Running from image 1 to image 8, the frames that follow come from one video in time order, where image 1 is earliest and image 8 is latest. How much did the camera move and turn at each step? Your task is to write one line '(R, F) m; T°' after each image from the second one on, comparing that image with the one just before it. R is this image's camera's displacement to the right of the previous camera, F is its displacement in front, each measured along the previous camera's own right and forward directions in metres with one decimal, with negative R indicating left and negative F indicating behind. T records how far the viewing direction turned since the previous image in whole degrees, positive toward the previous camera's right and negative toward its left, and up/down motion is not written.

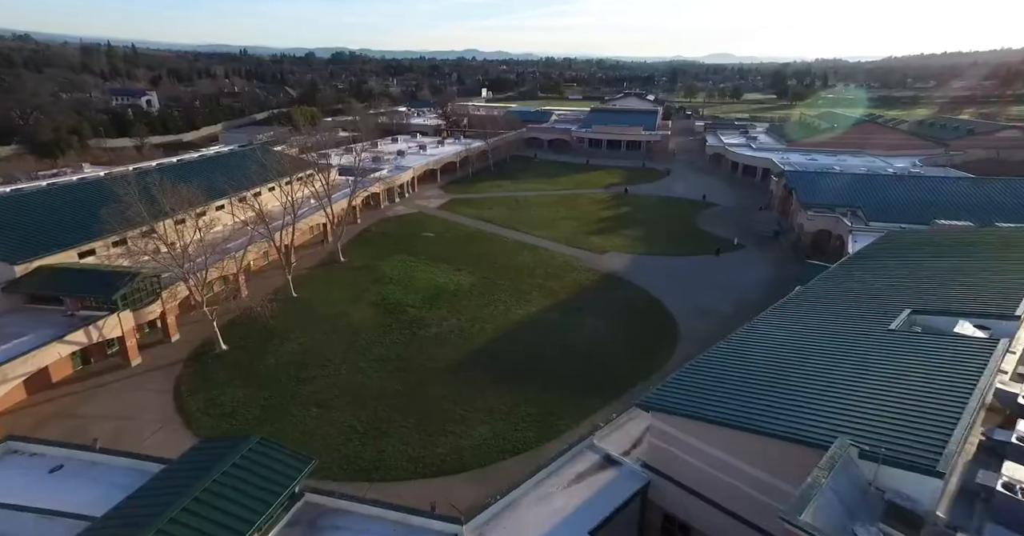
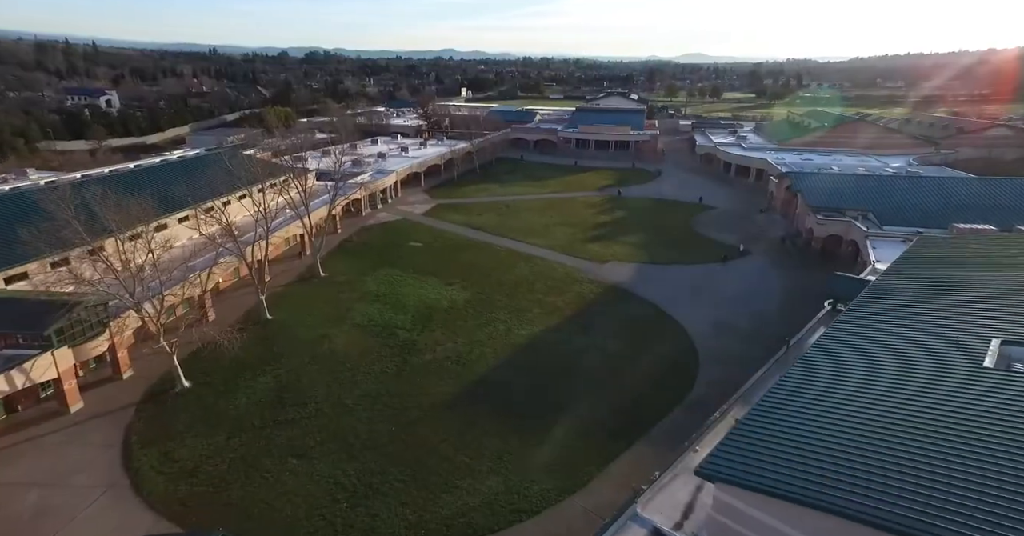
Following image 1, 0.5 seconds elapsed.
(-1.1, +3.0) m; +2°
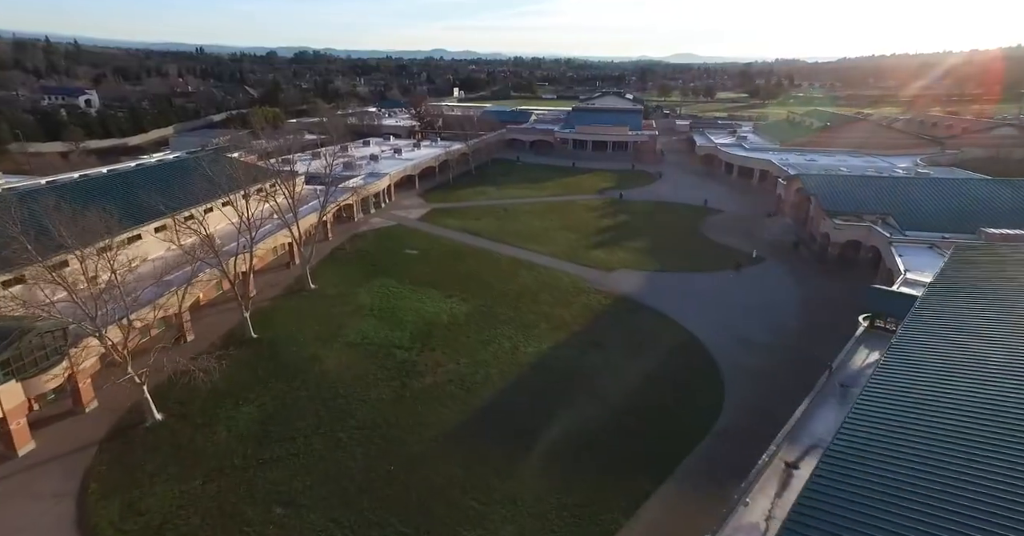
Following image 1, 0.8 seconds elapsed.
(-0.7, +2.2) m; +1°
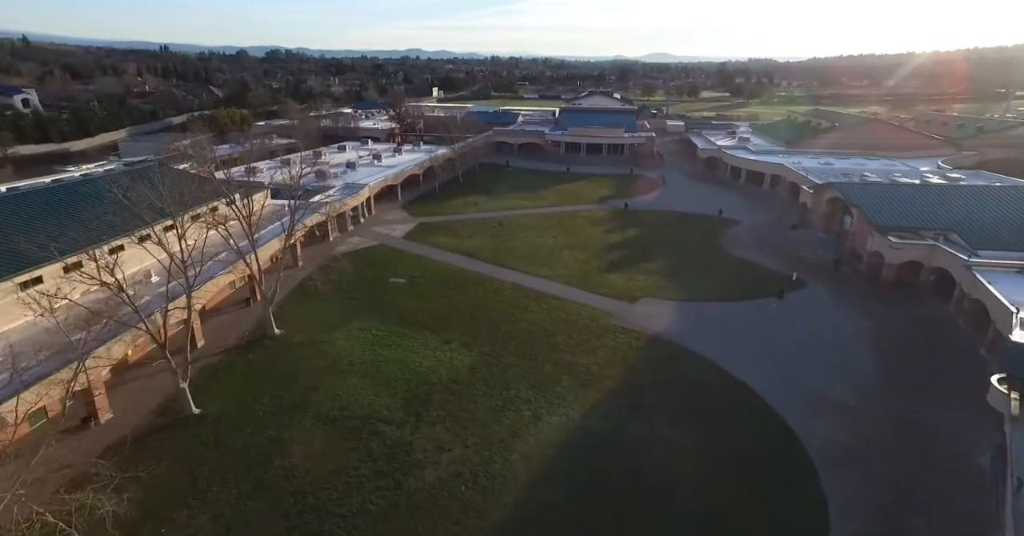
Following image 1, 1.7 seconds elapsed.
(-1.6, +5.9) m; +2°
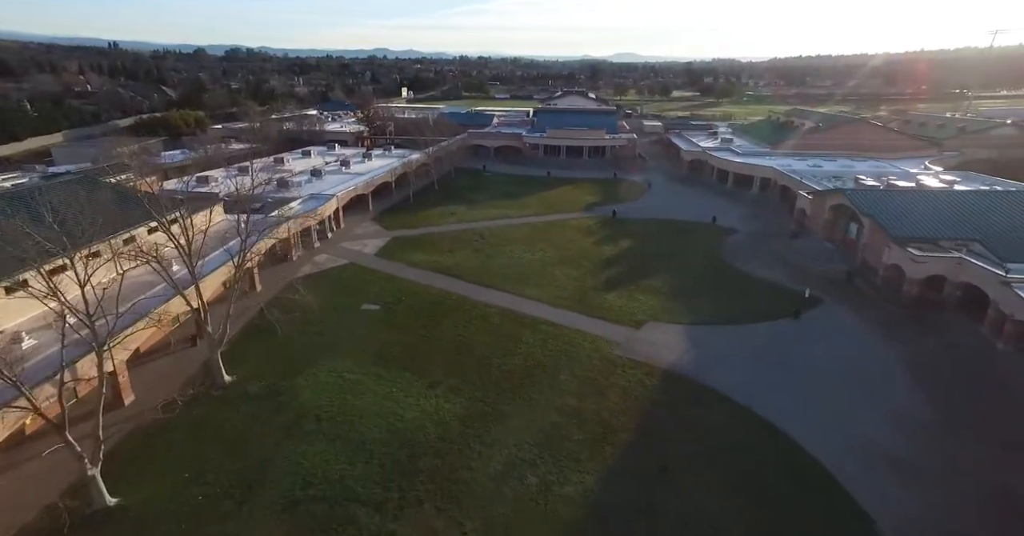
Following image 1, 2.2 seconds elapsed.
(-0.9, +3.7) m; +3°
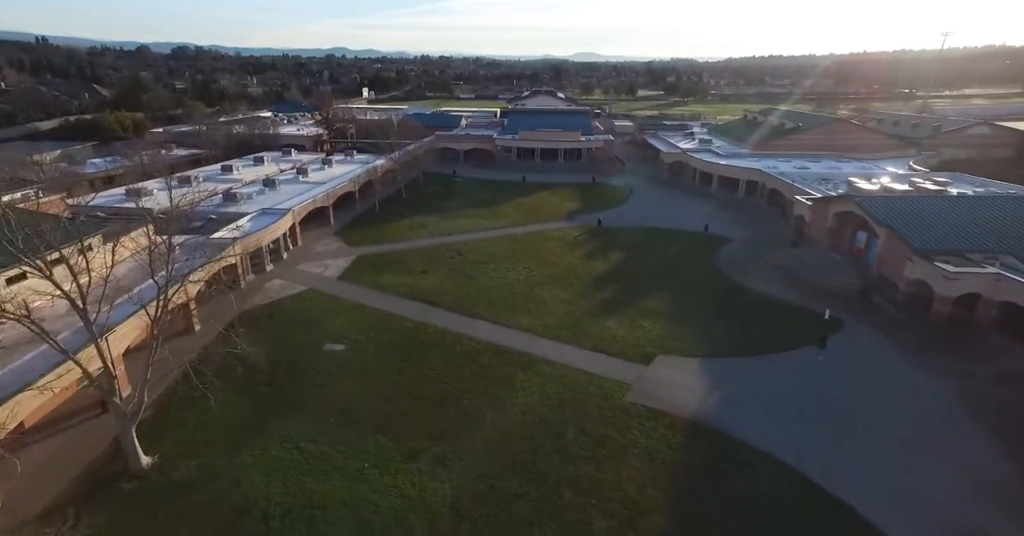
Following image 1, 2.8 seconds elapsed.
(-1.0, +4.2) m; +4°
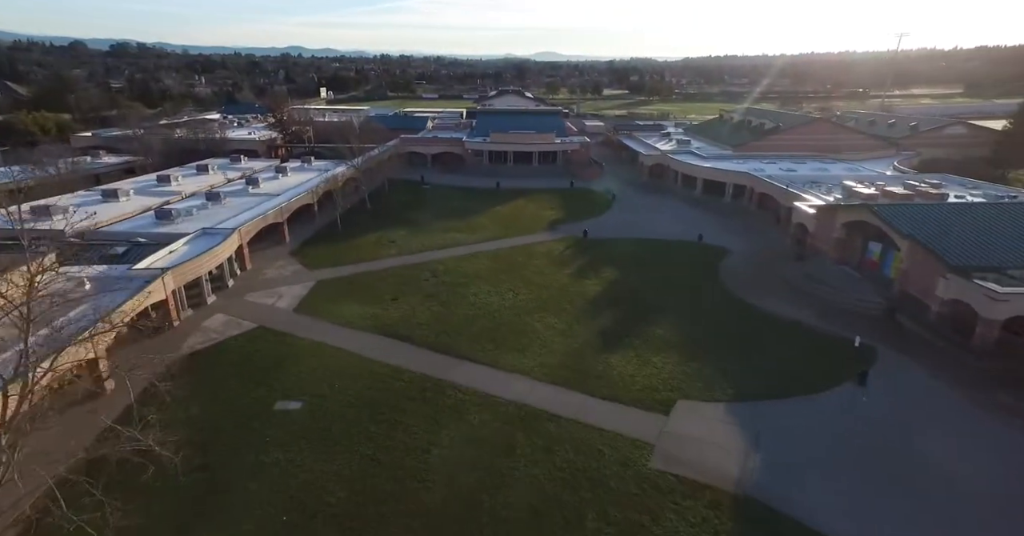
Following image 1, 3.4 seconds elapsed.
(-1.0, +4.3) m; +4°
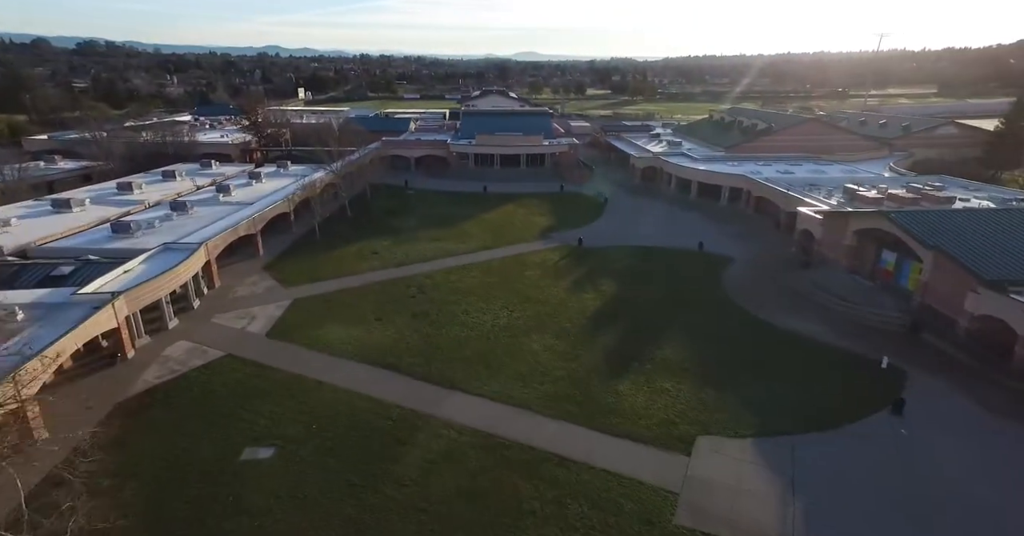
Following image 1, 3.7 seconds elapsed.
(-0.6, +2.5) m; +2°
